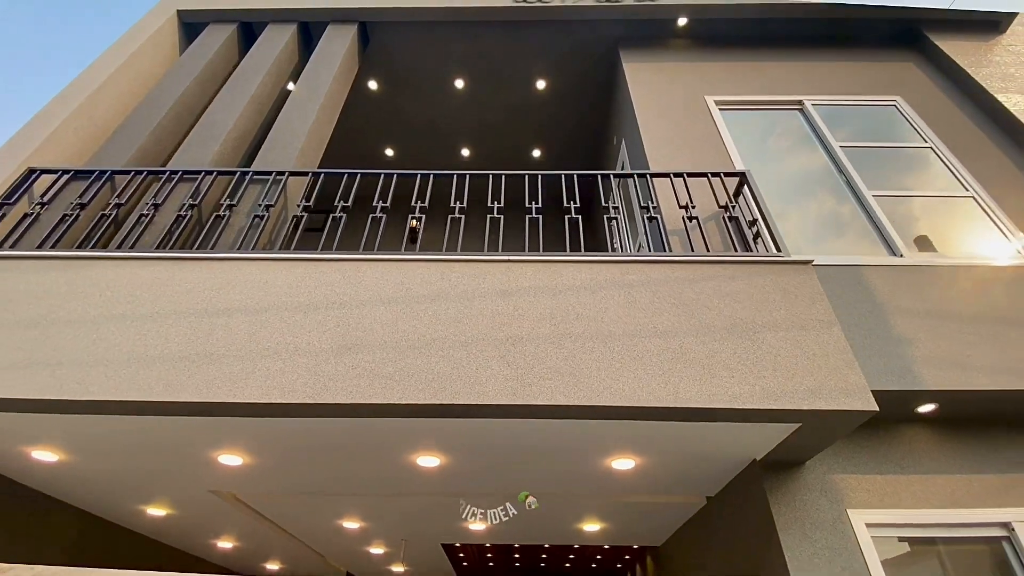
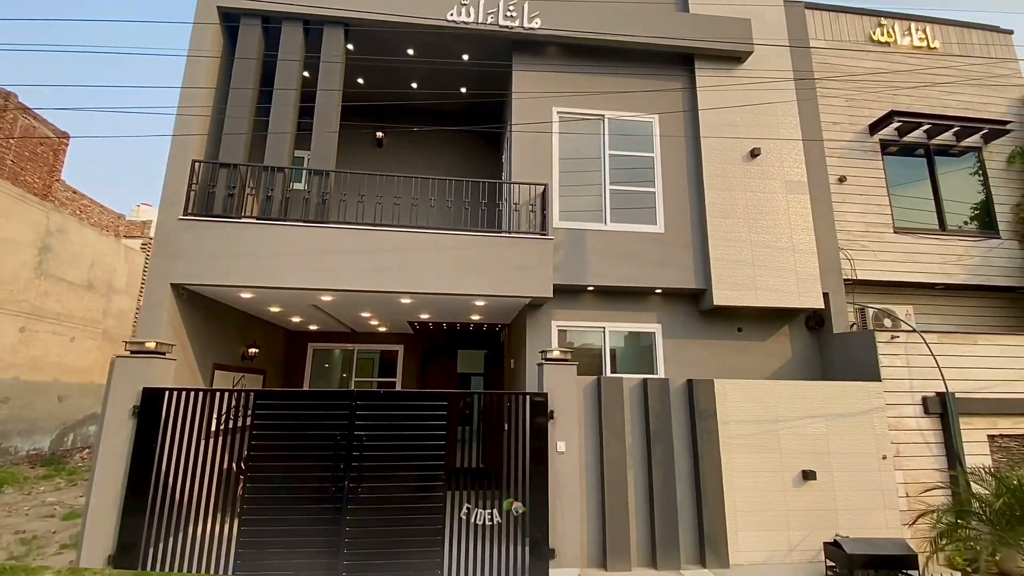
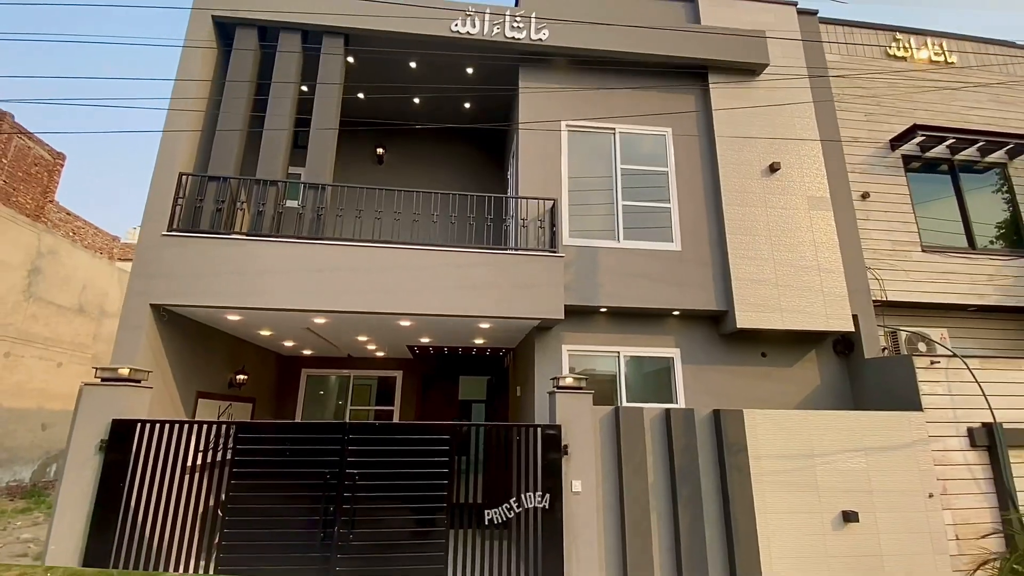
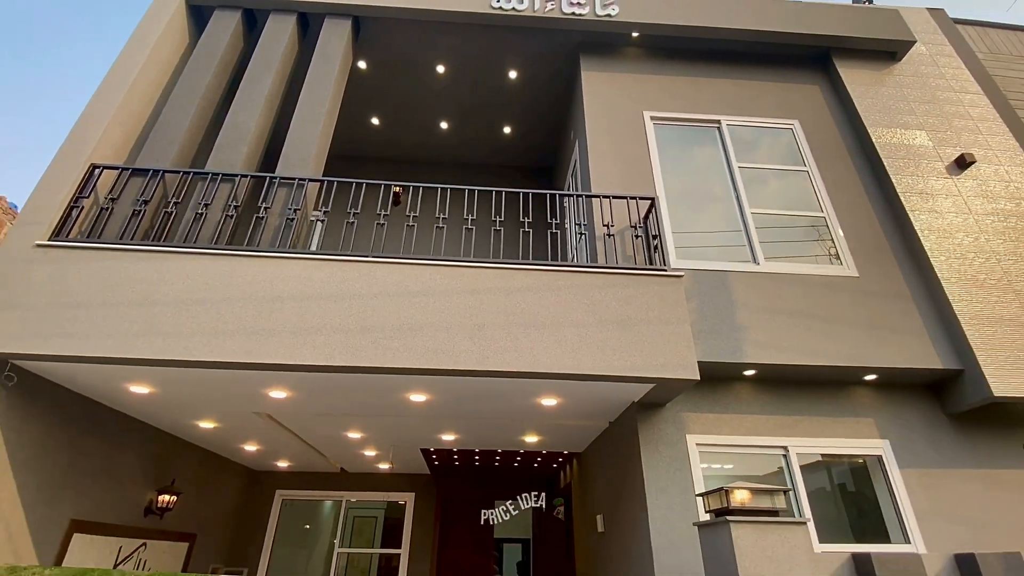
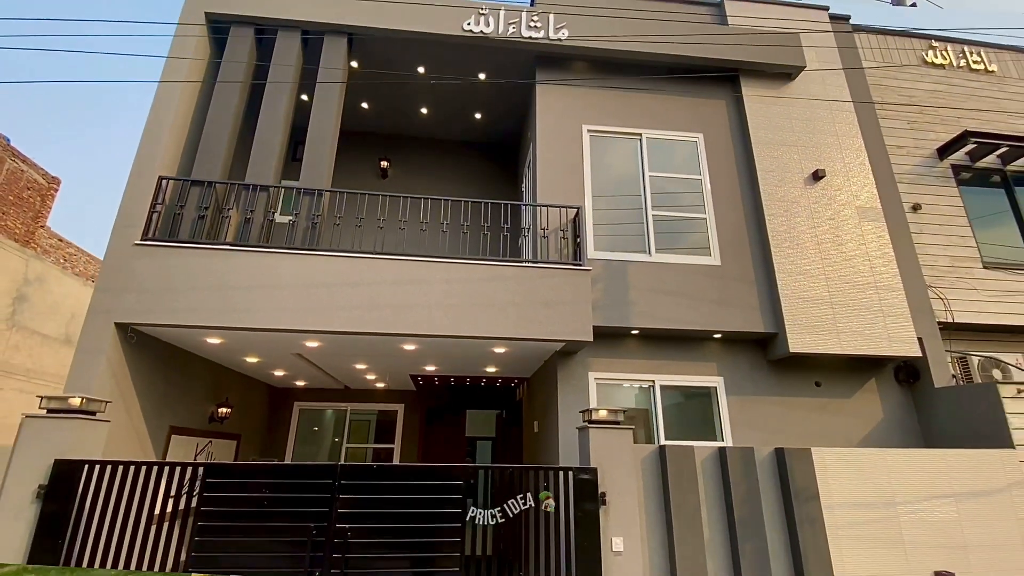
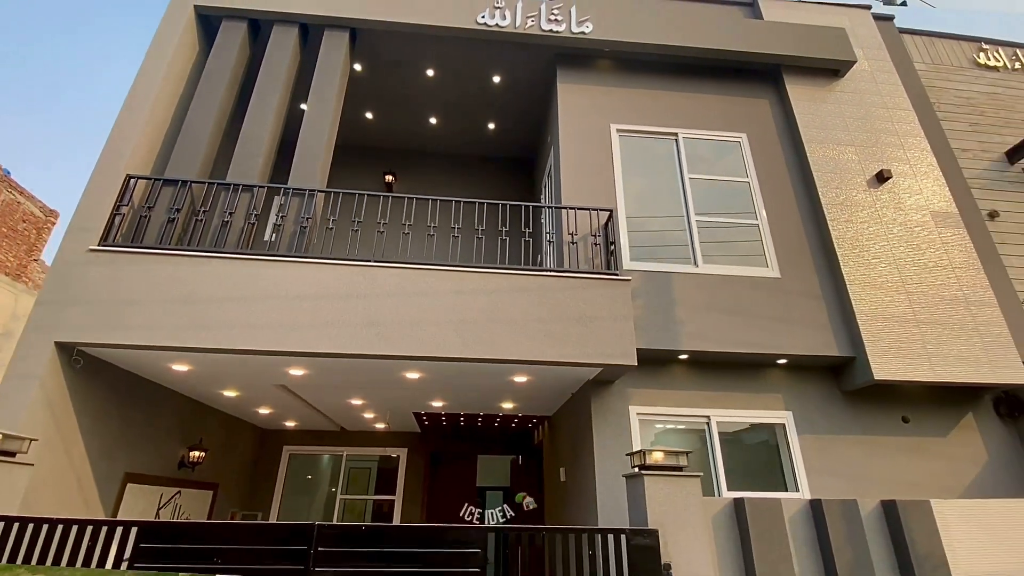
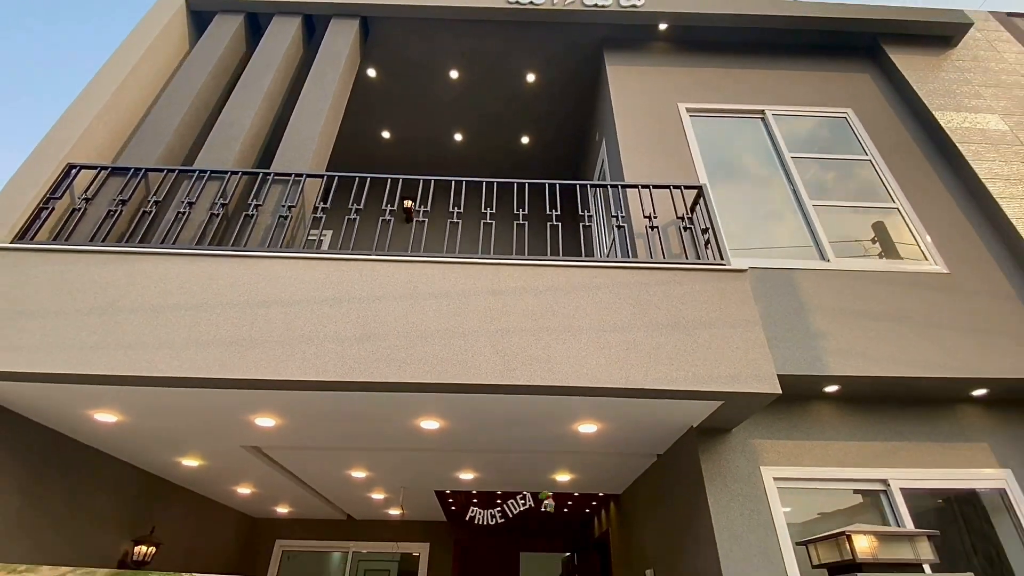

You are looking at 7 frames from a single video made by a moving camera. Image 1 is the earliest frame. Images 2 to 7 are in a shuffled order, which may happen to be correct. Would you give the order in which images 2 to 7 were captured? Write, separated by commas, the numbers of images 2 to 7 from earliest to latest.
7, 4, 6, 5, 3, 2
